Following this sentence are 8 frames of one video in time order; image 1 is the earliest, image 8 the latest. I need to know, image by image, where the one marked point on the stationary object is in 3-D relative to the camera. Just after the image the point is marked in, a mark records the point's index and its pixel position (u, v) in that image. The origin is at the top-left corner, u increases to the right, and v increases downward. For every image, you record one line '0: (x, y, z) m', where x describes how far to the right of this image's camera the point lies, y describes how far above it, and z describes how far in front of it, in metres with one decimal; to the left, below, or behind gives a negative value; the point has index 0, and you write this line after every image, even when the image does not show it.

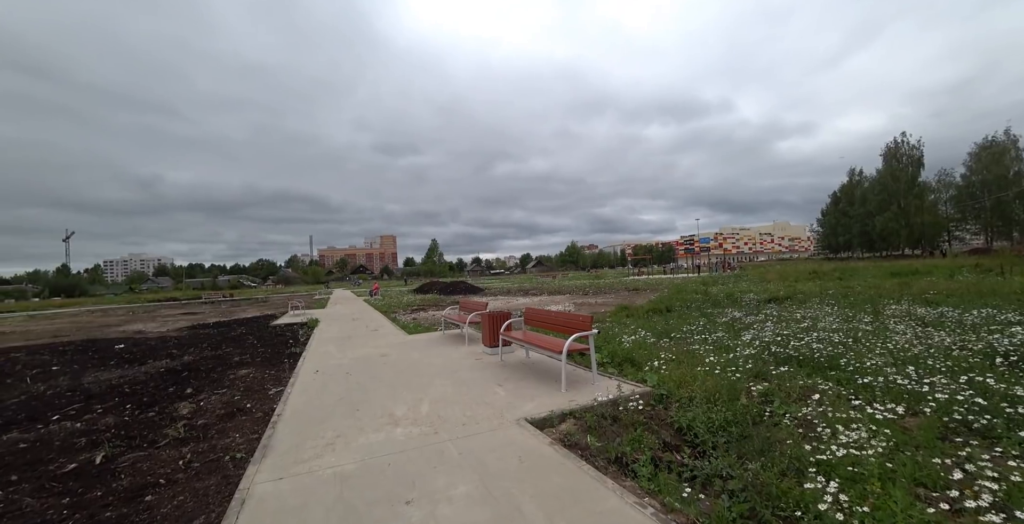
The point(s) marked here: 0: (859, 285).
0: (+15.6, -1.0, +17.3) m
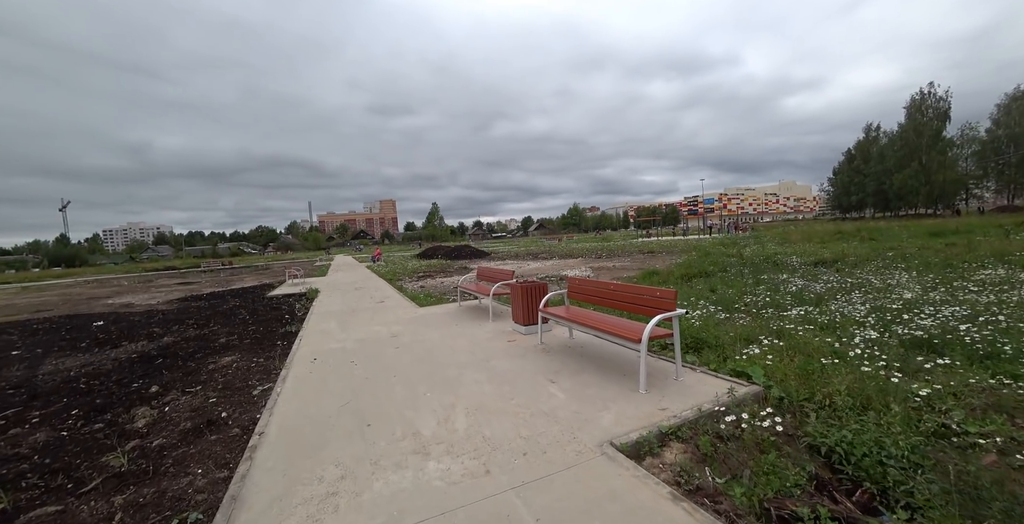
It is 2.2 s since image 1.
0: (+16.2, +0.7, +15.8) m
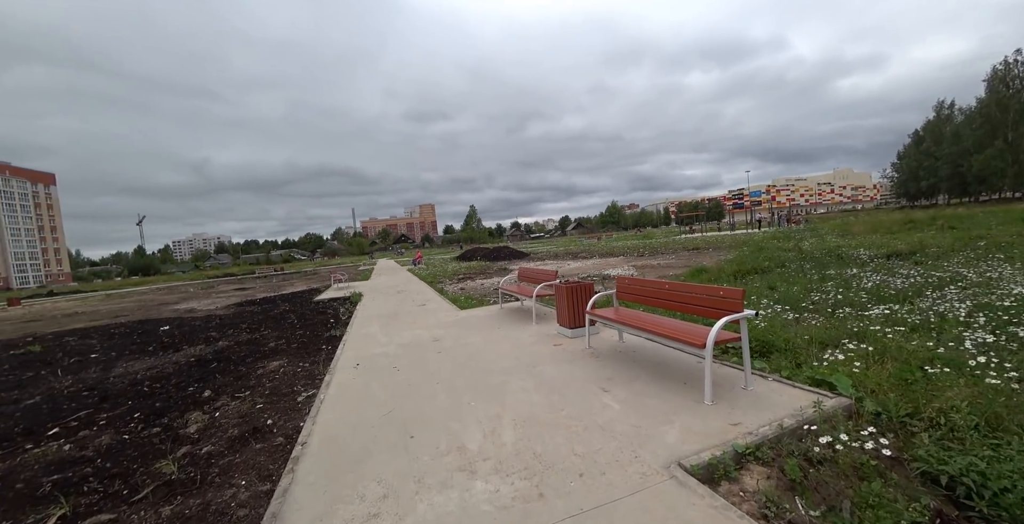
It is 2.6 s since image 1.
0: (+17.7, +1.0, +13.9) m
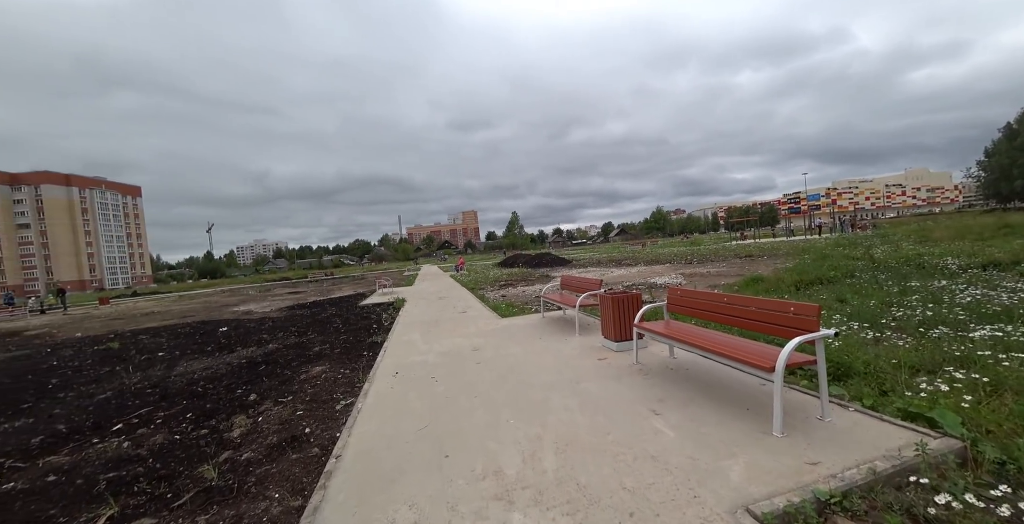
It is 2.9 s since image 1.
0: (+19.0, +0.7, +11.9) m
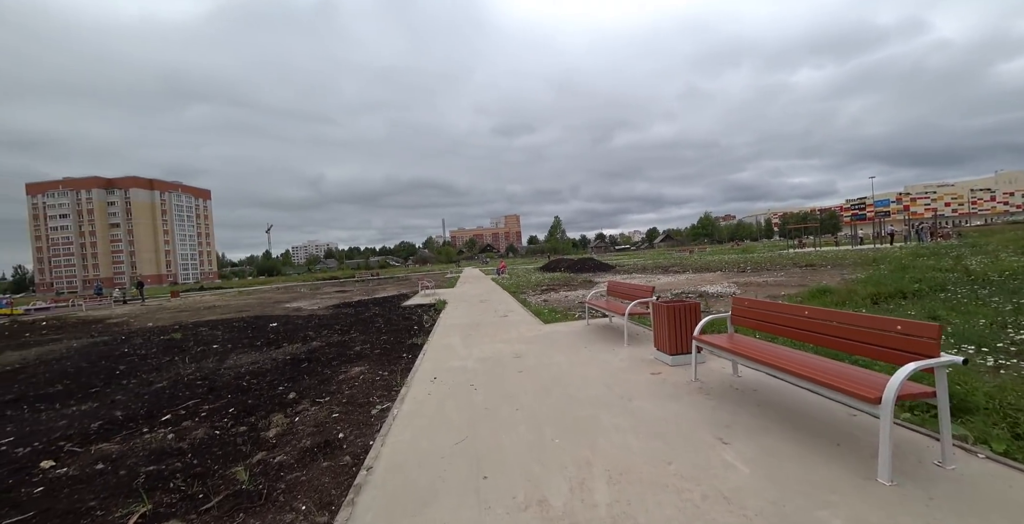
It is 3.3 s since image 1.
0: (+20.2, +0.2, +9.5) m
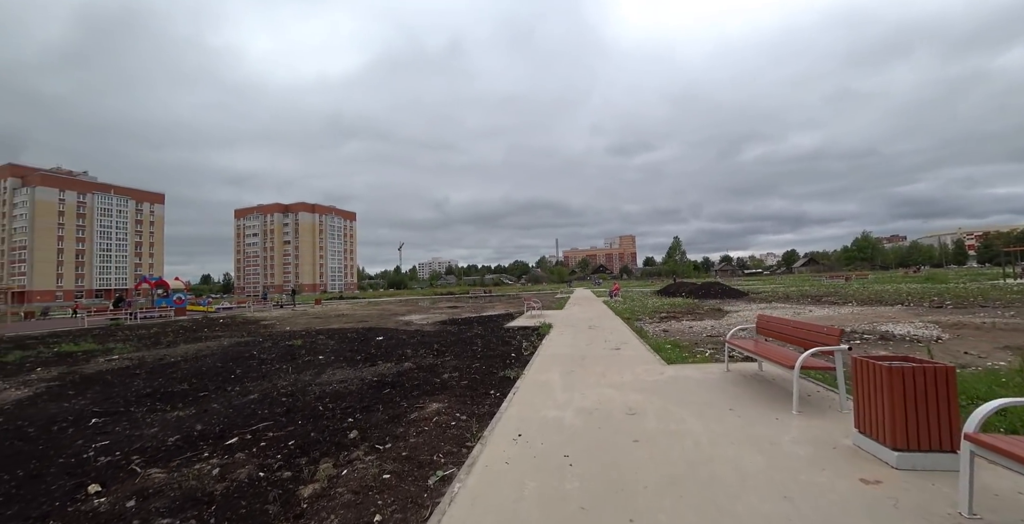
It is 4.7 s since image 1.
0: (+21.7, -0.7, +2.4) m
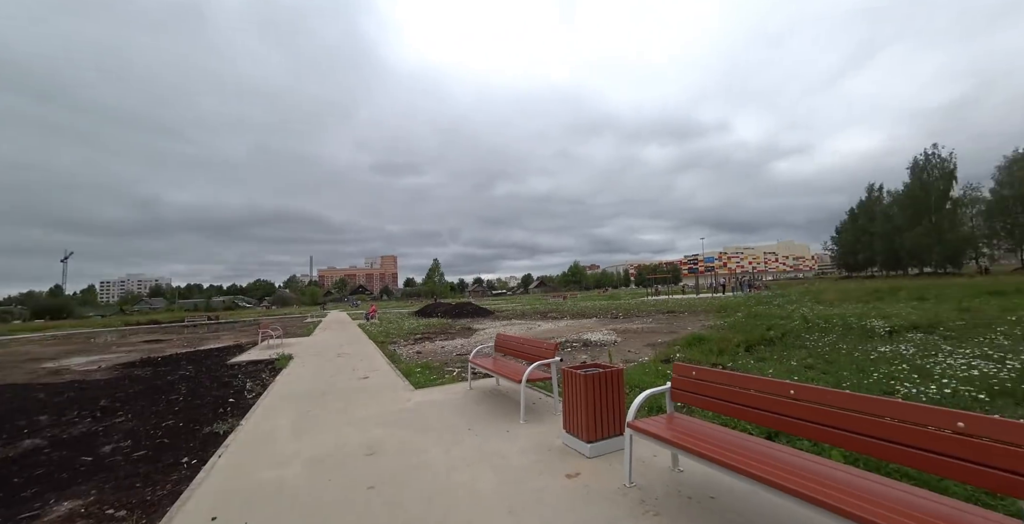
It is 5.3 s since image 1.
0: (+16.8, -1.6, +13.3) m
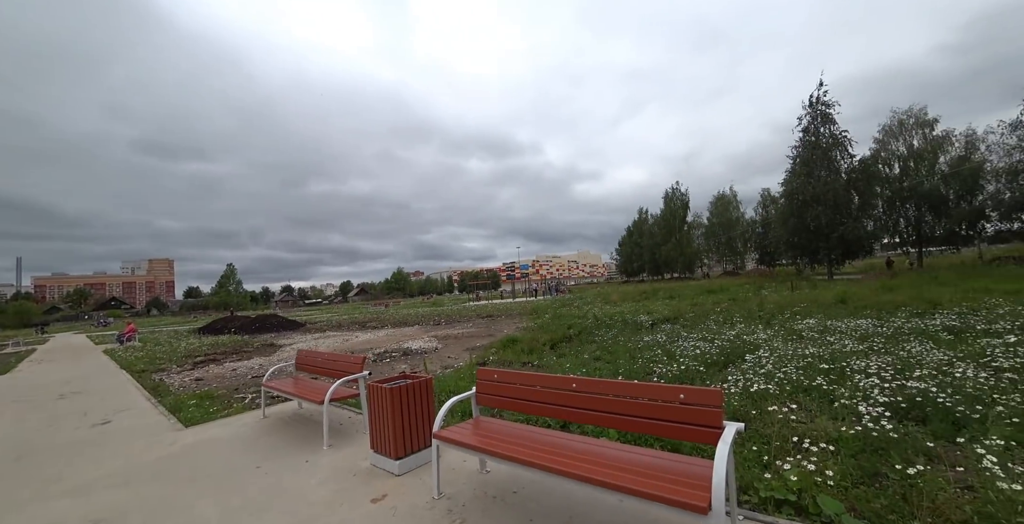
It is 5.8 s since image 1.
0: (+9.7, -1.9, +18.9) m
